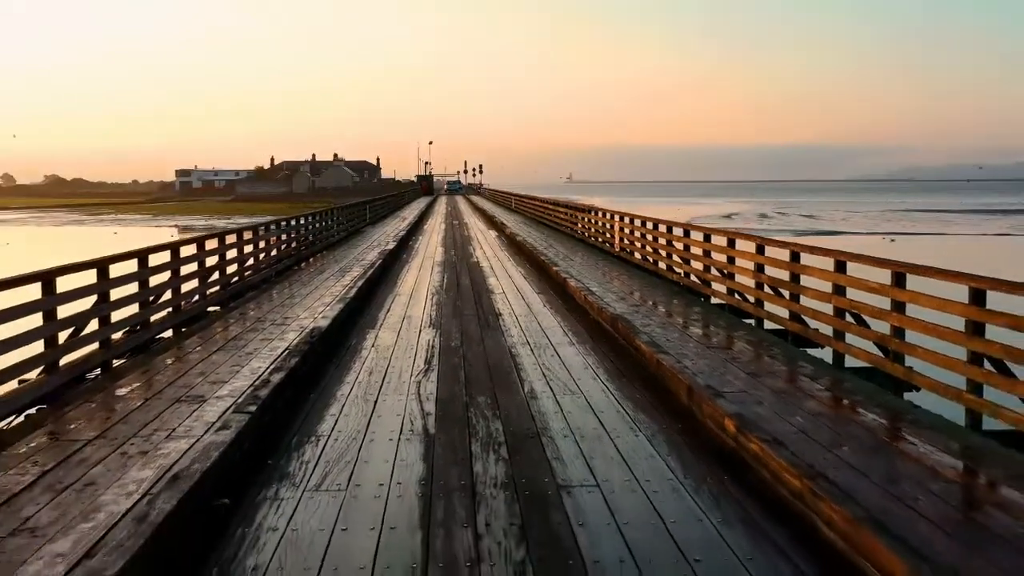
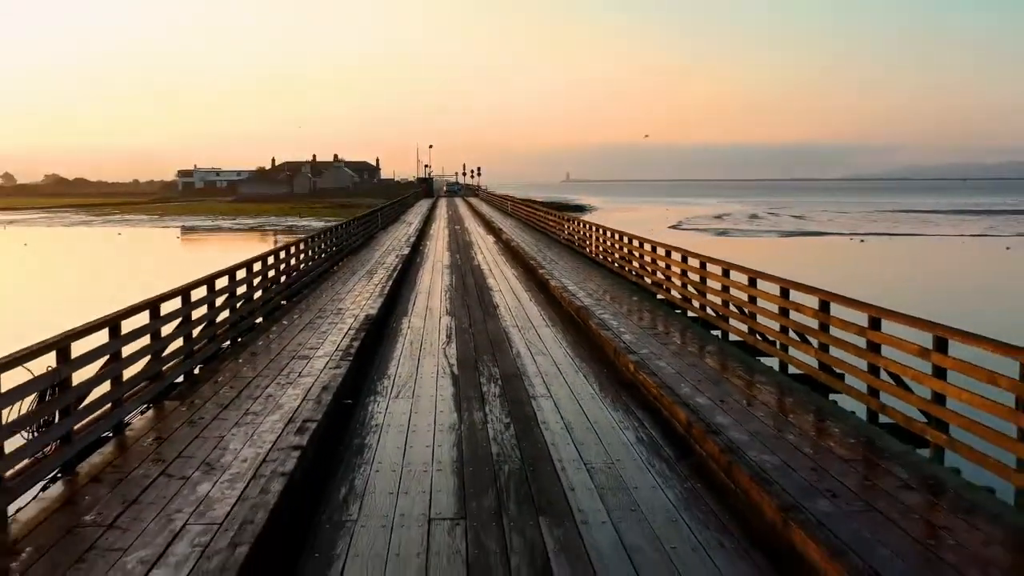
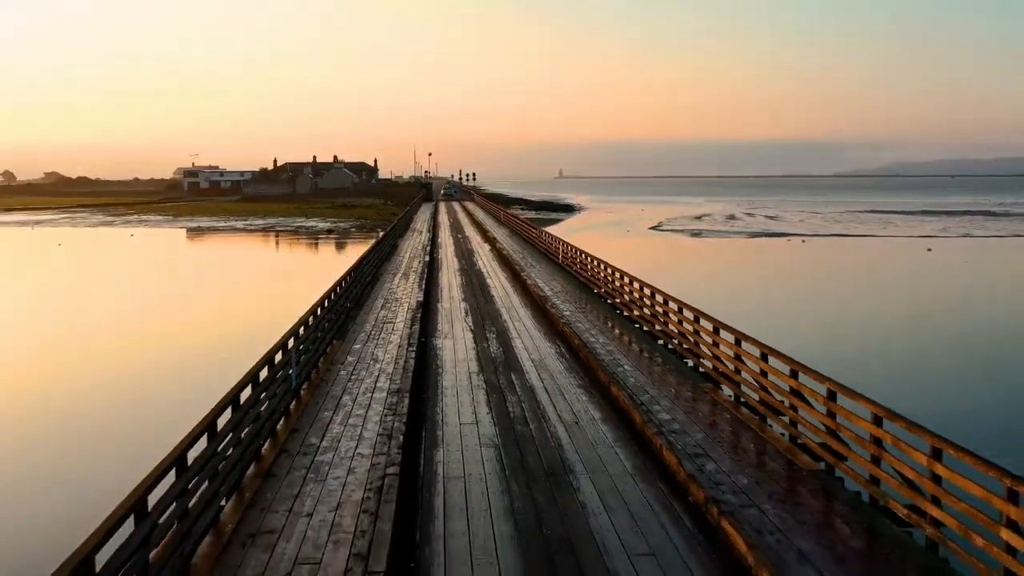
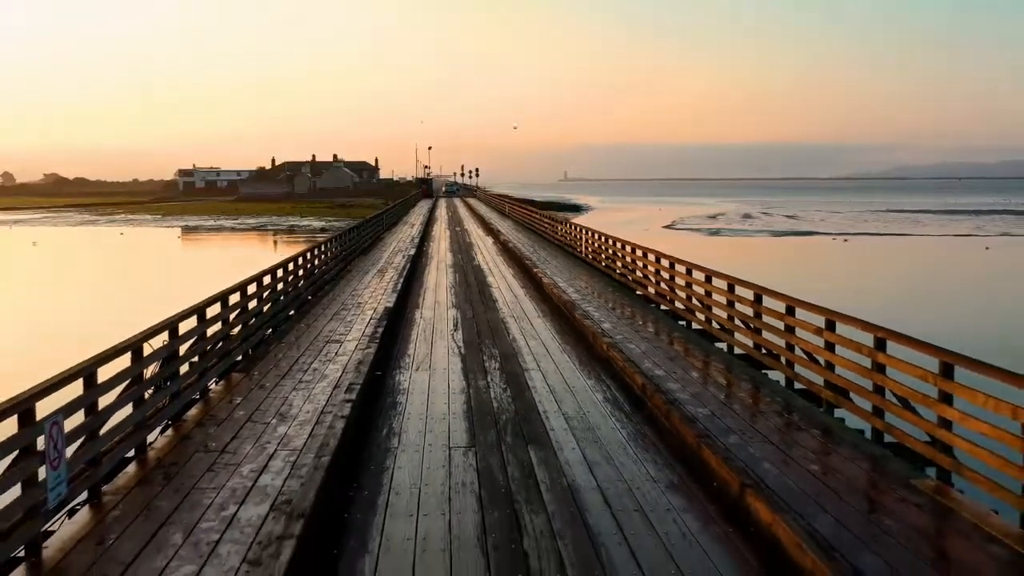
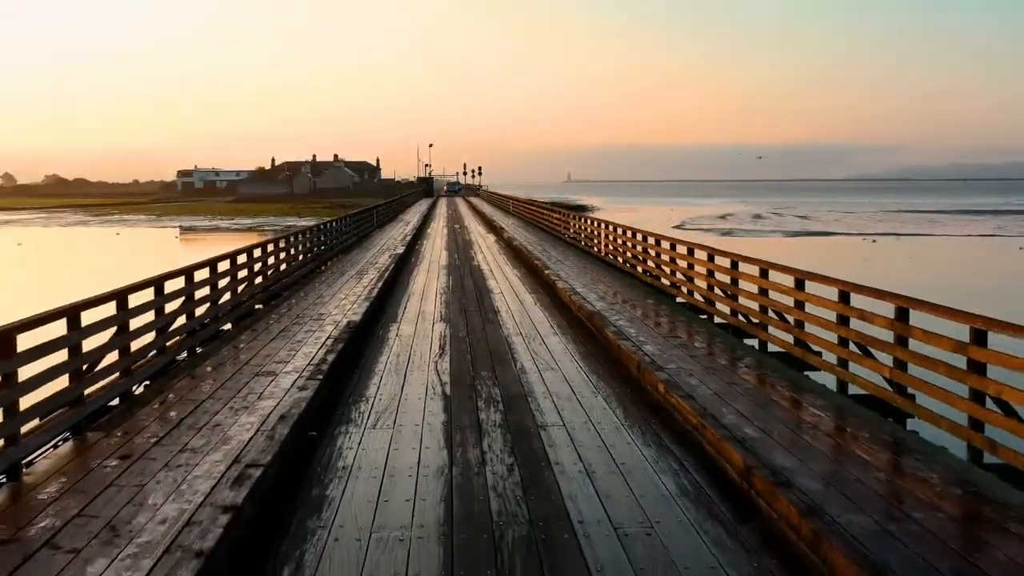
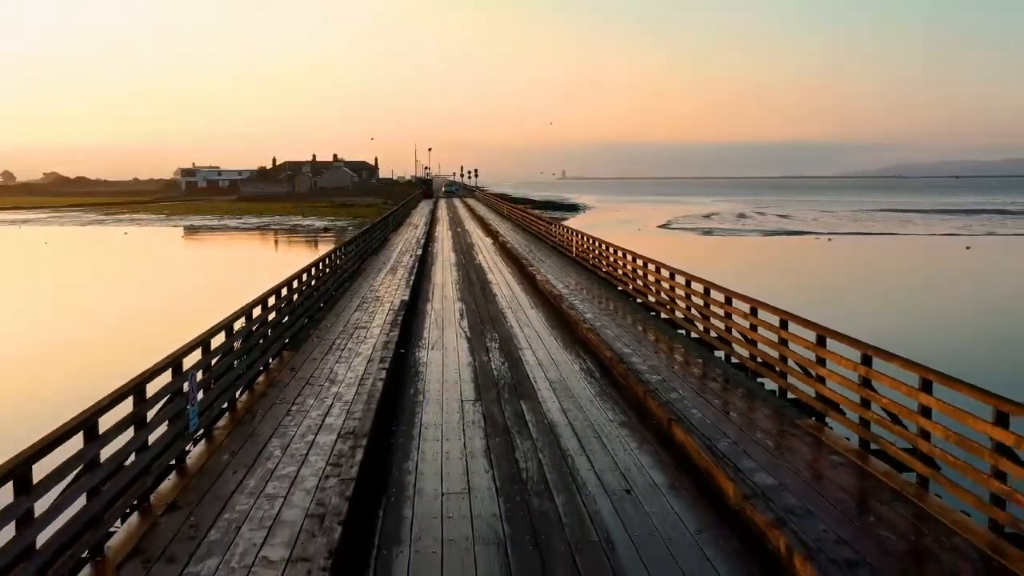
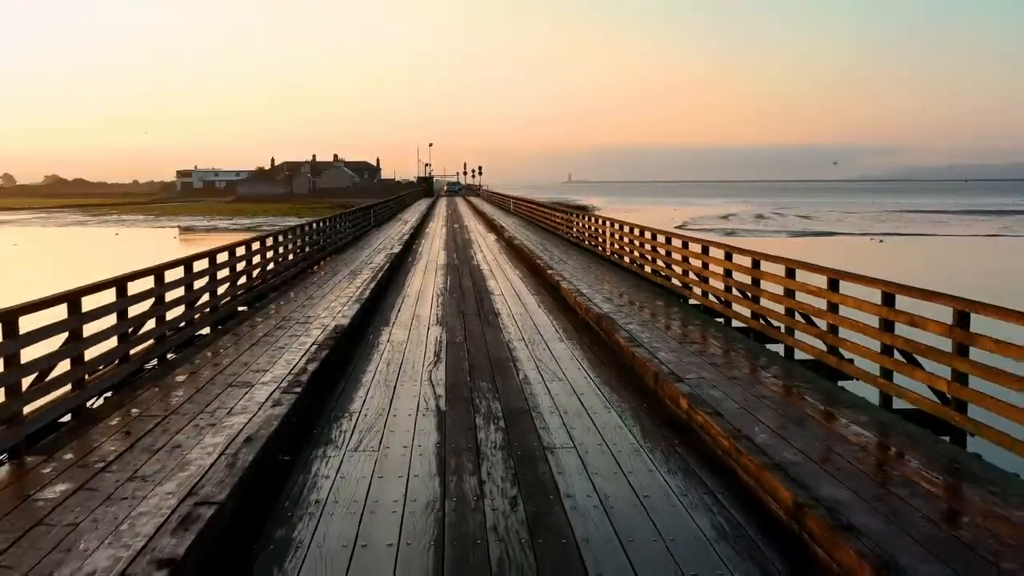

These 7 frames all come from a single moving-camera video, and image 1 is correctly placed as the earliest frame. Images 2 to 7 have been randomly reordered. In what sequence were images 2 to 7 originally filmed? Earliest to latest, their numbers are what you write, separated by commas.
7, 5, 2, 4, 6, 3
